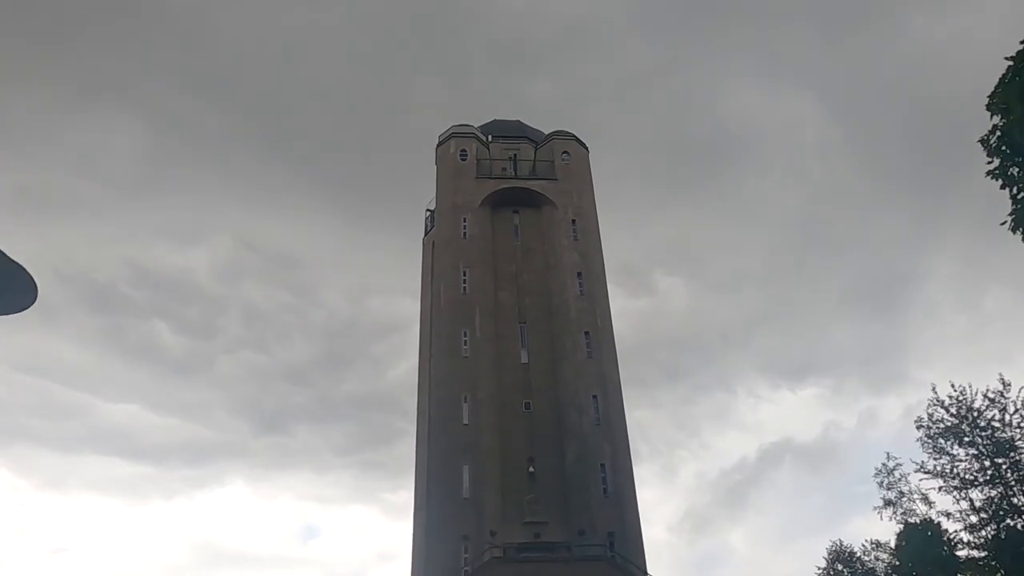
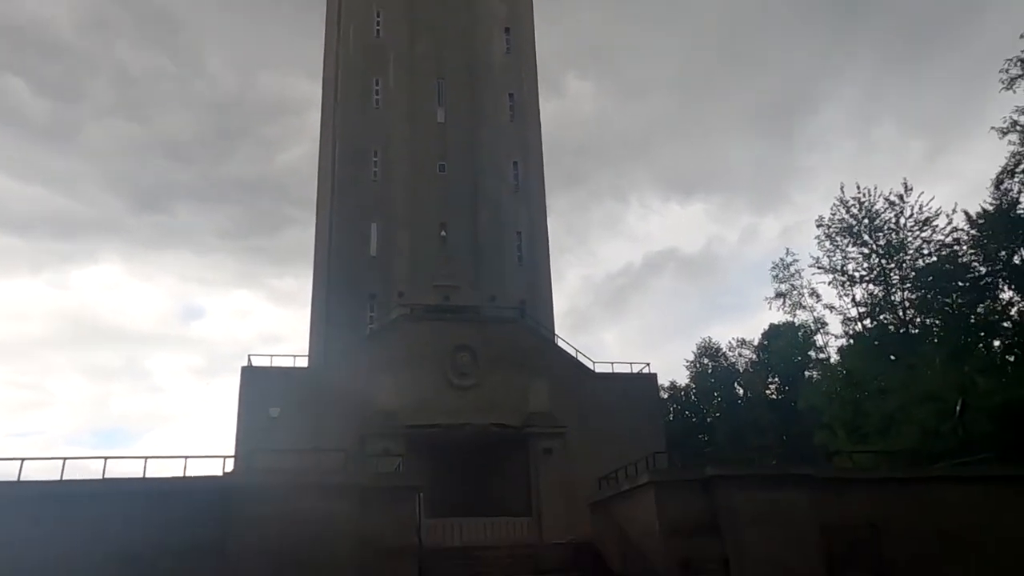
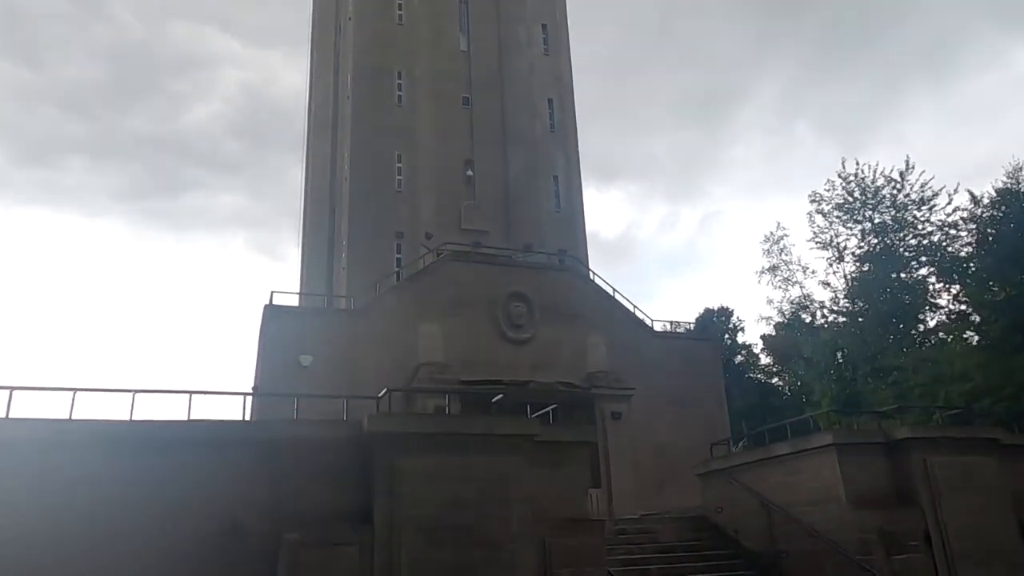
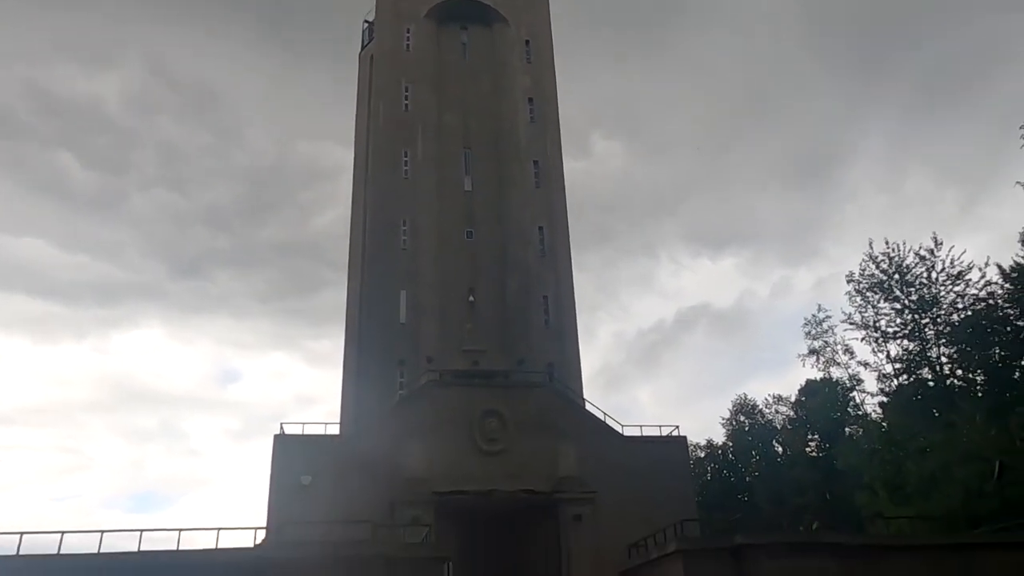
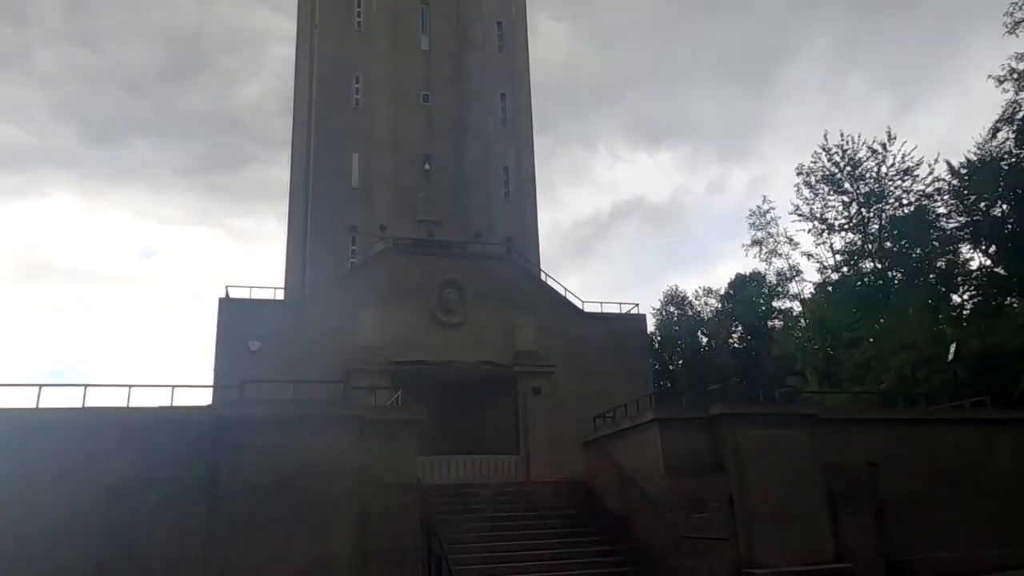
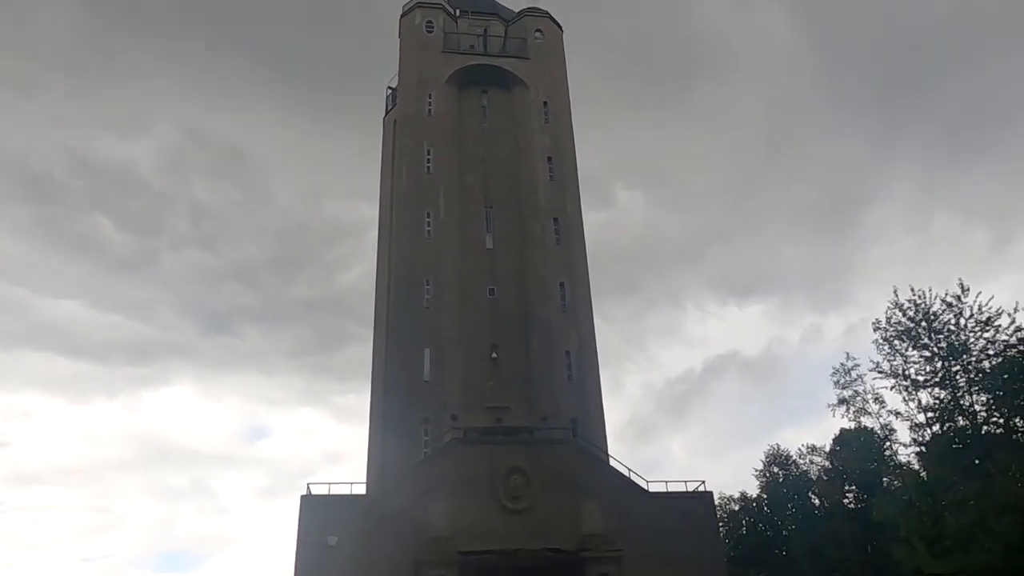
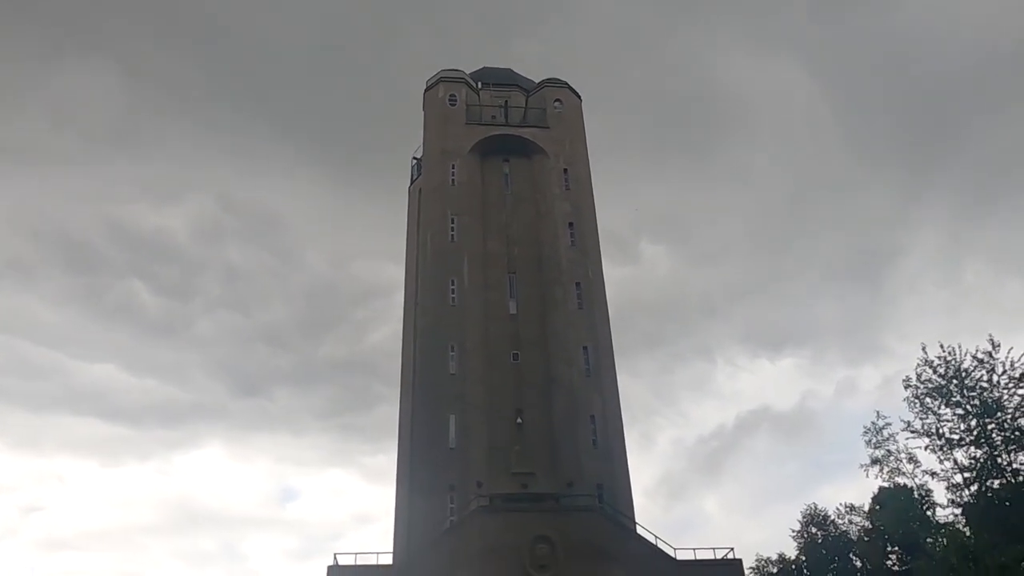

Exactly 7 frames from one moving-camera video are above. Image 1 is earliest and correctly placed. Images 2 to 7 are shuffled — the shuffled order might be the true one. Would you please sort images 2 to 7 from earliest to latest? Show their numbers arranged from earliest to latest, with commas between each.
7, 6, 4, 2, 5, 3
